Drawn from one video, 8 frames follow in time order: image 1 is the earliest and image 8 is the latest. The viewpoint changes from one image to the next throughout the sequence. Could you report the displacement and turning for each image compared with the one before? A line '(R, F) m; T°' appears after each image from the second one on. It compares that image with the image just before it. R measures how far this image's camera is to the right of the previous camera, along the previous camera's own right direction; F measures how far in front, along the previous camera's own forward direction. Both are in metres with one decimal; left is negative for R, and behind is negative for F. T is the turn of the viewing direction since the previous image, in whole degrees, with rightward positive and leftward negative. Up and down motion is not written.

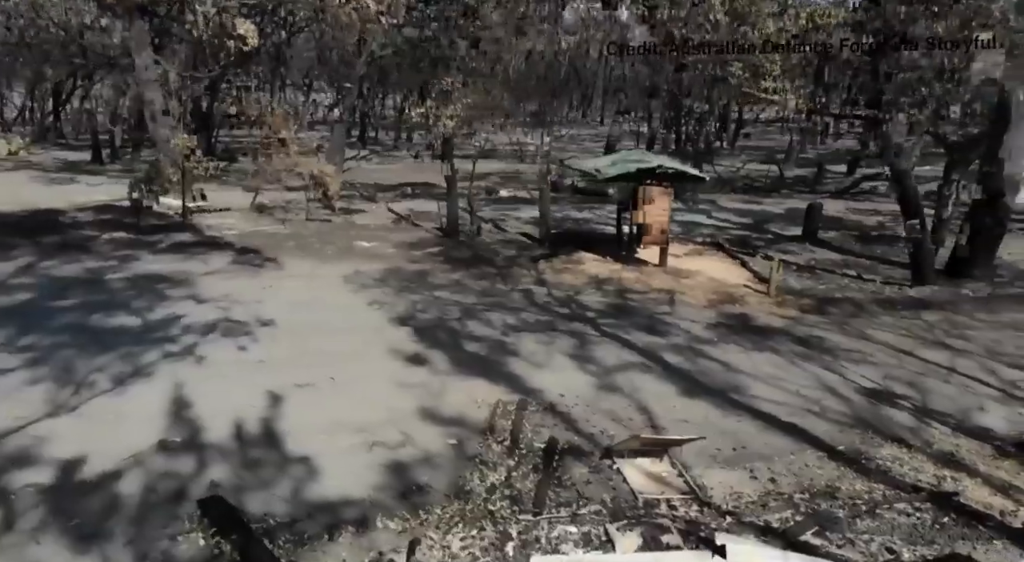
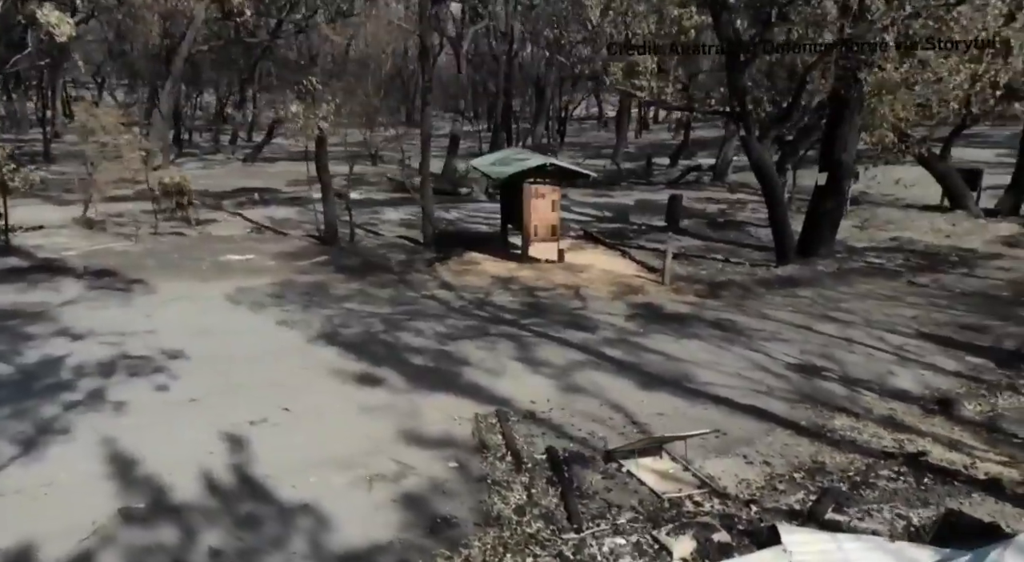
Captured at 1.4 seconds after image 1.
(-2.1, +0.7) m; +16°
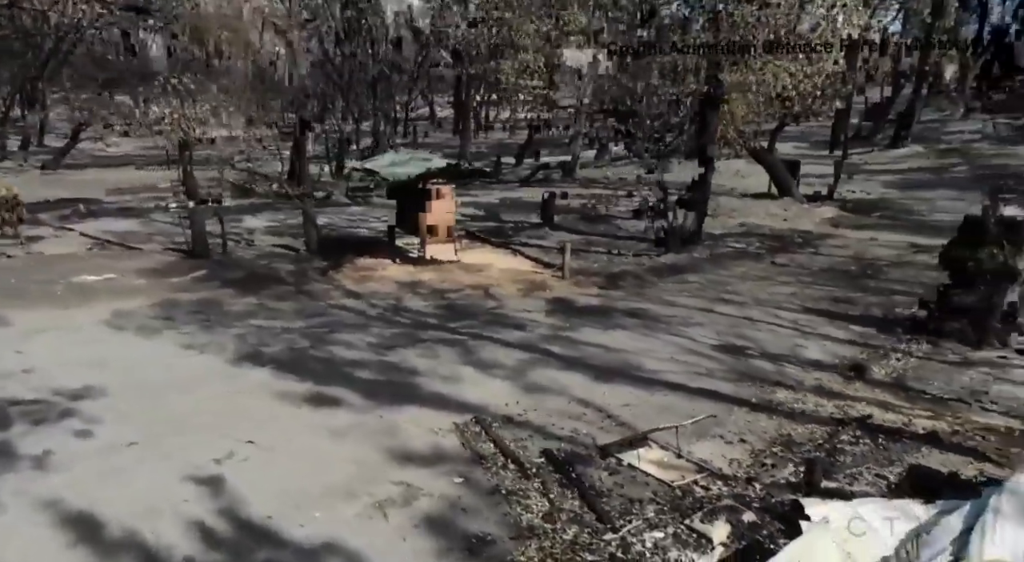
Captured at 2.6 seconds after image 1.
(-2.0, +0.6) m; +15°
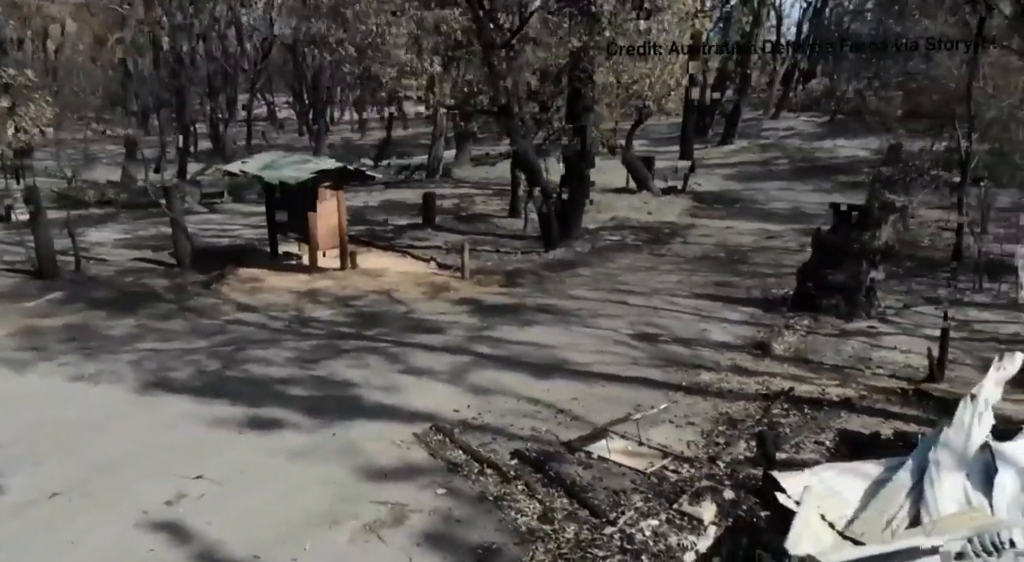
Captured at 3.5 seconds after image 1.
(-1.4, +0.4) m; +13°
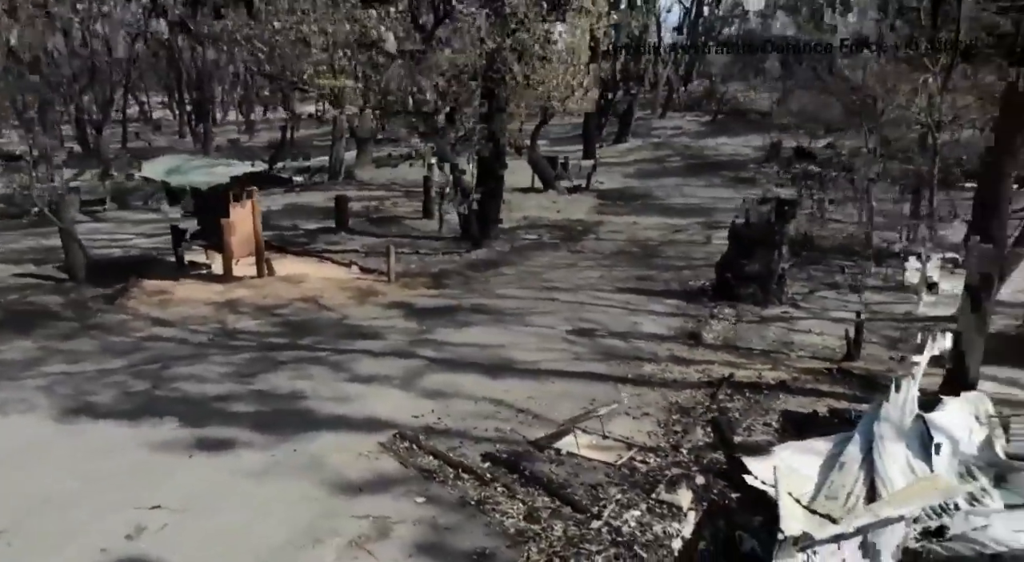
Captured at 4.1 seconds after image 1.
(-0.8, +0.2) m; +9°
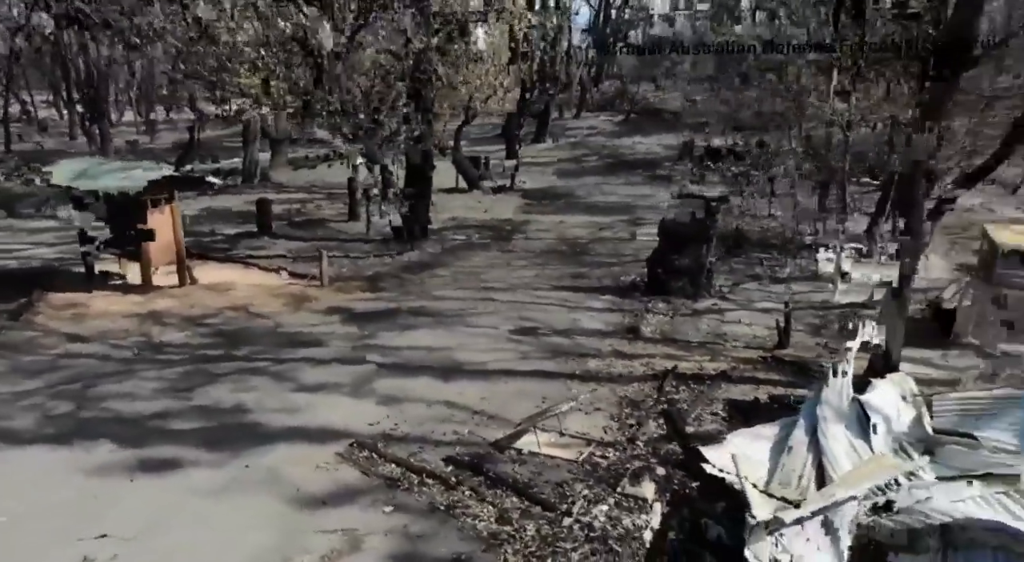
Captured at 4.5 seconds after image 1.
(-0.5, +0.1) m; +7°
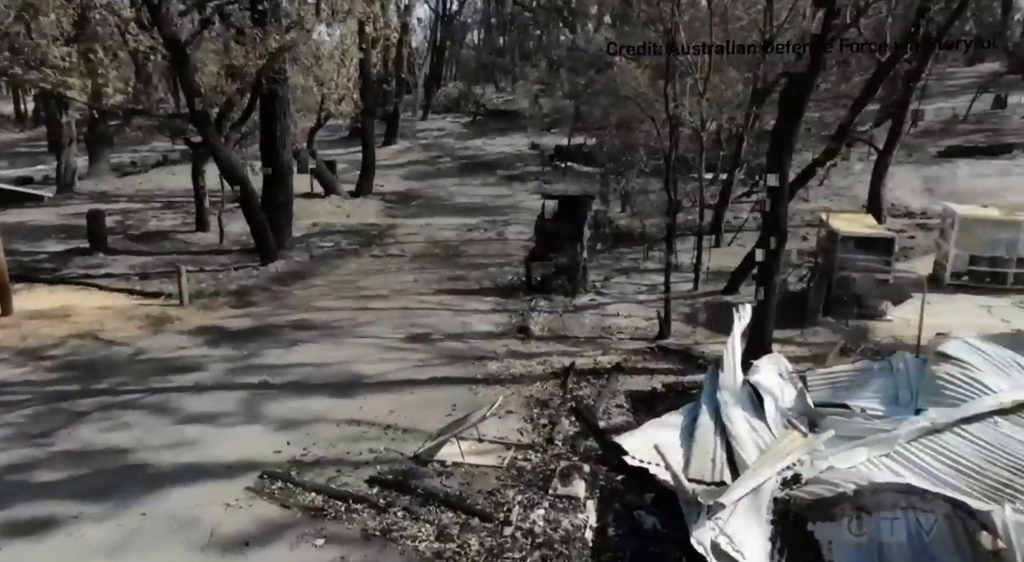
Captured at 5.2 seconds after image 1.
(-0.7, +0.3) m; +12°
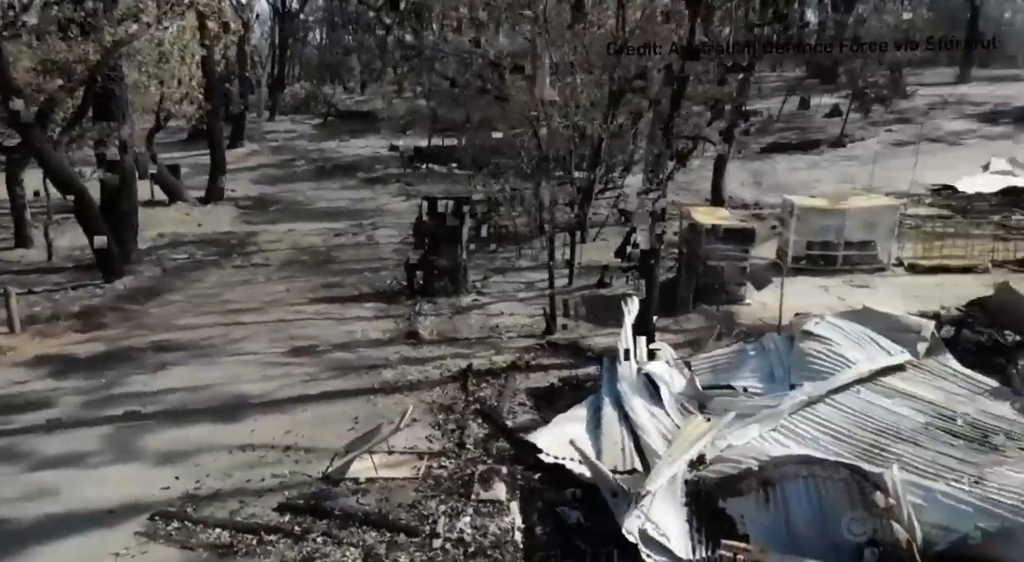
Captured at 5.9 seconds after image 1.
(-0.5, +0.3) m; +11°
